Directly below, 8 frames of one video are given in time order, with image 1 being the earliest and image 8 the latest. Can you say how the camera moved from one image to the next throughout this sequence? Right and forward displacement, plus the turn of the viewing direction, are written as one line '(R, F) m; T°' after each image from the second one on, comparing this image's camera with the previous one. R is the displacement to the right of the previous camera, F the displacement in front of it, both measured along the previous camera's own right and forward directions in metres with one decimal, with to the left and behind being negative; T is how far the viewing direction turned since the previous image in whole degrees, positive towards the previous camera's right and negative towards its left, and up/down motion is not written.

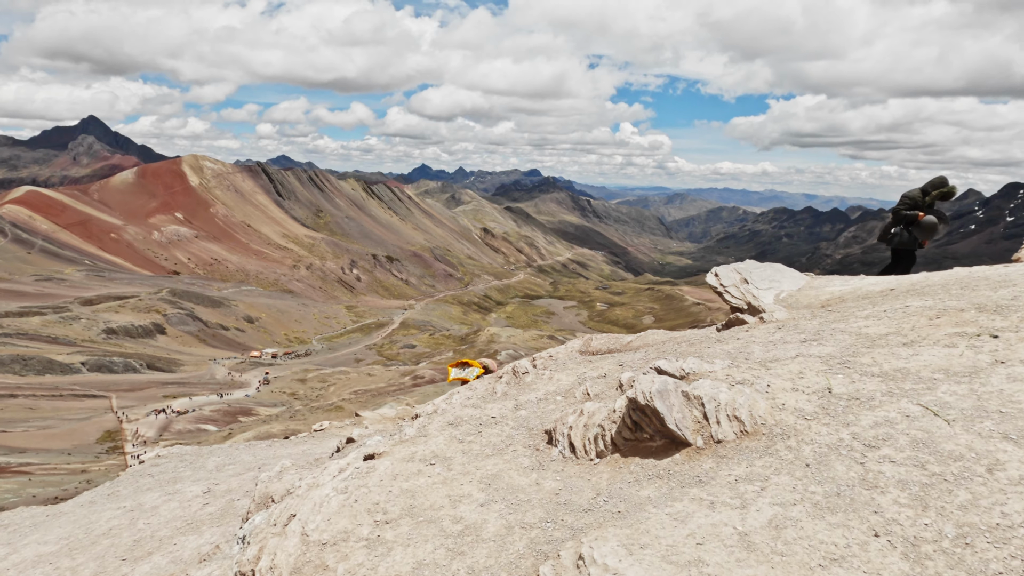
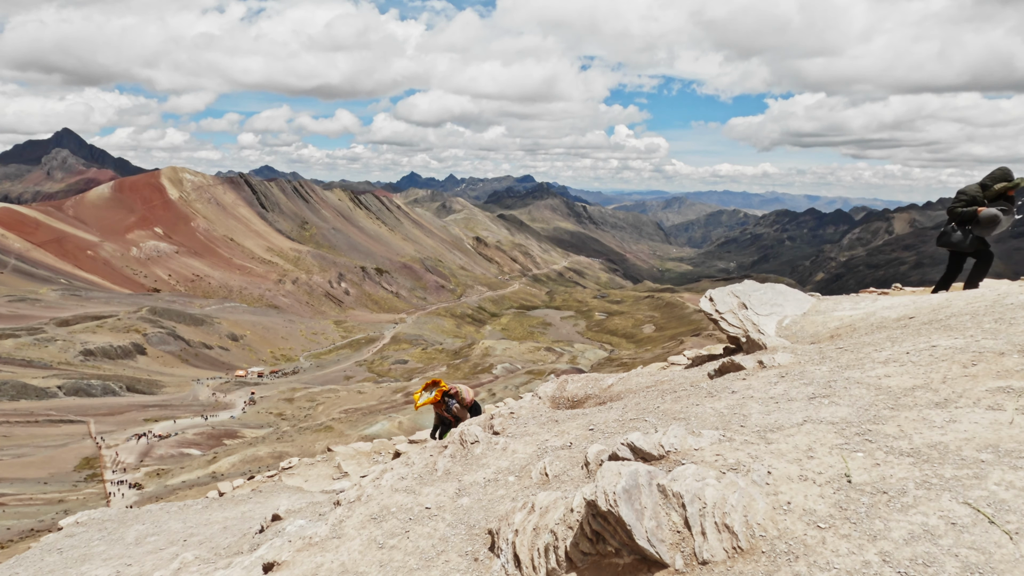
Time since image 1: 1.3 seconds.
(+1.1, +2.2) m; 0°
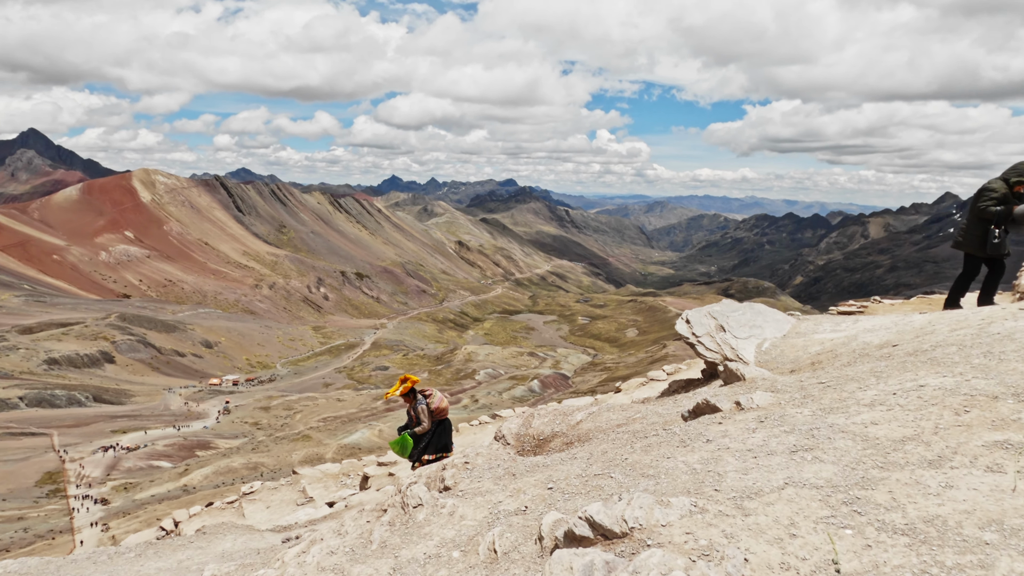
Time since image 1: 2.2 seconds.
(+0.6, +1.2) m; +2°
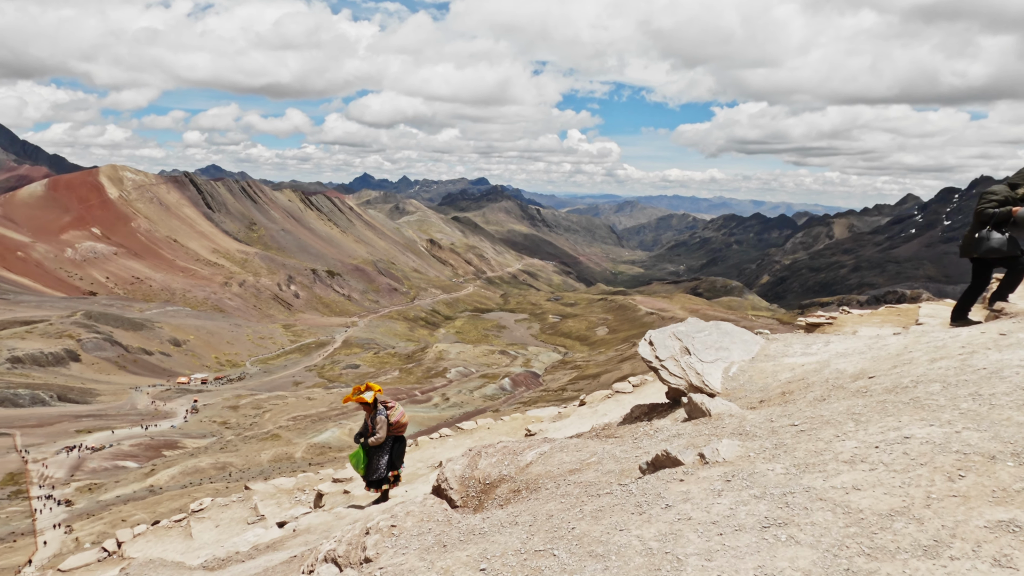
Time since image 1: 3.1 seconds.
(+0.7, +1.7) m; +3°
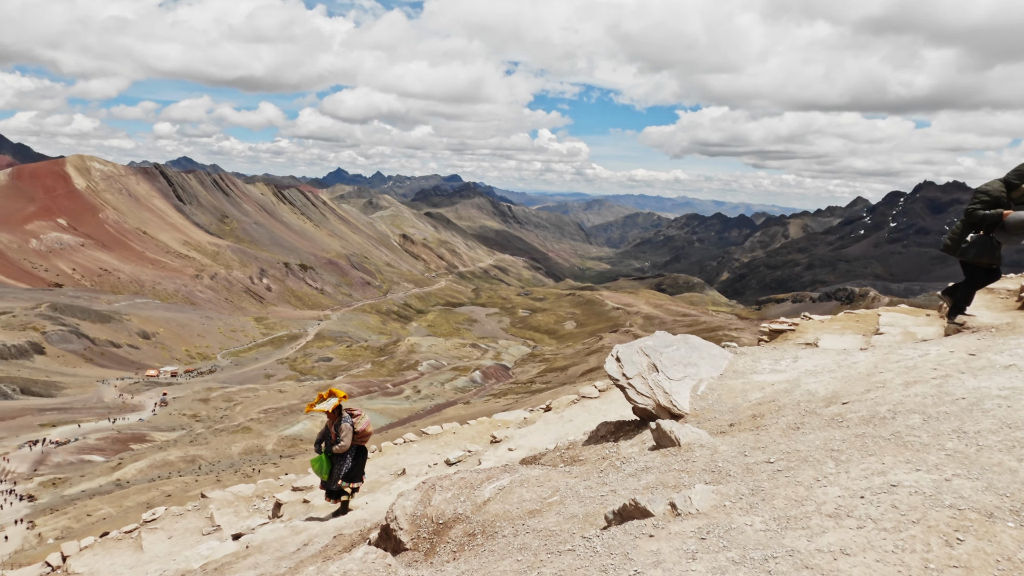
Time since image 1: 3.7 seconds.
(+0.3, +1.4) m; +3°
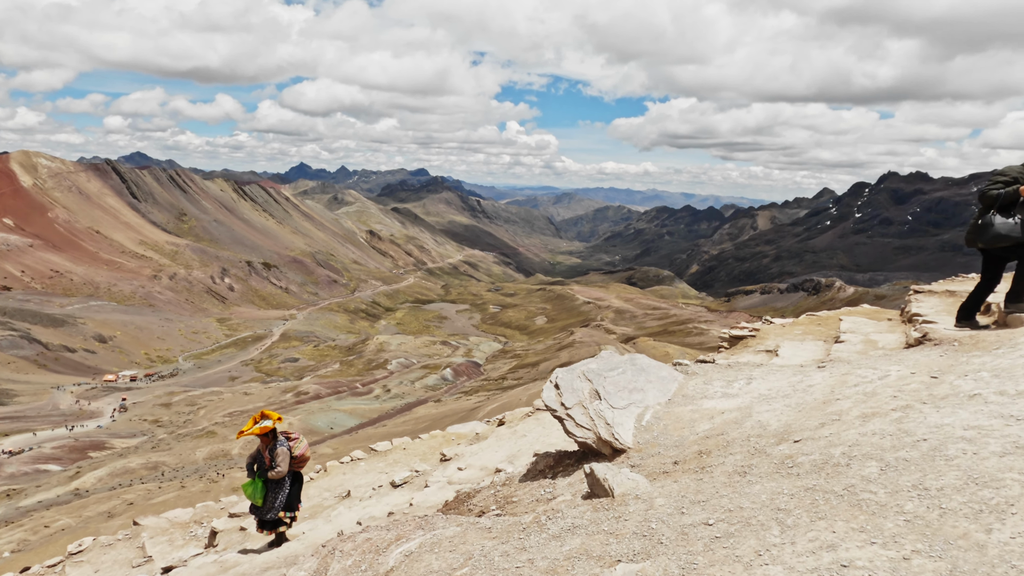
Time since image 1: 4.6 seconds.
(+1.4, +1.7) m; +3°
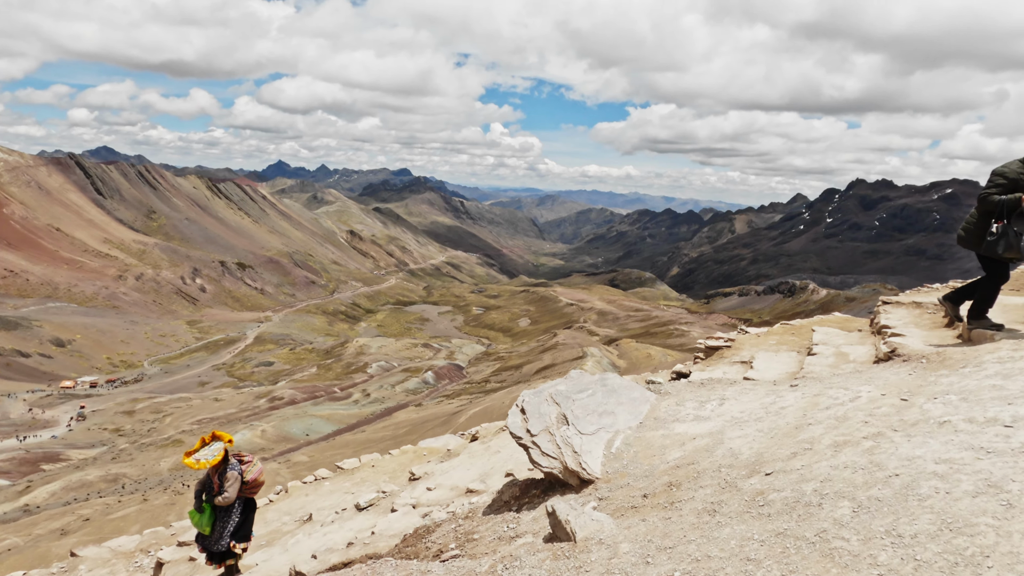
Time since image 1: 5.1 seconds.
(+0.6, +0.8) m; +2°
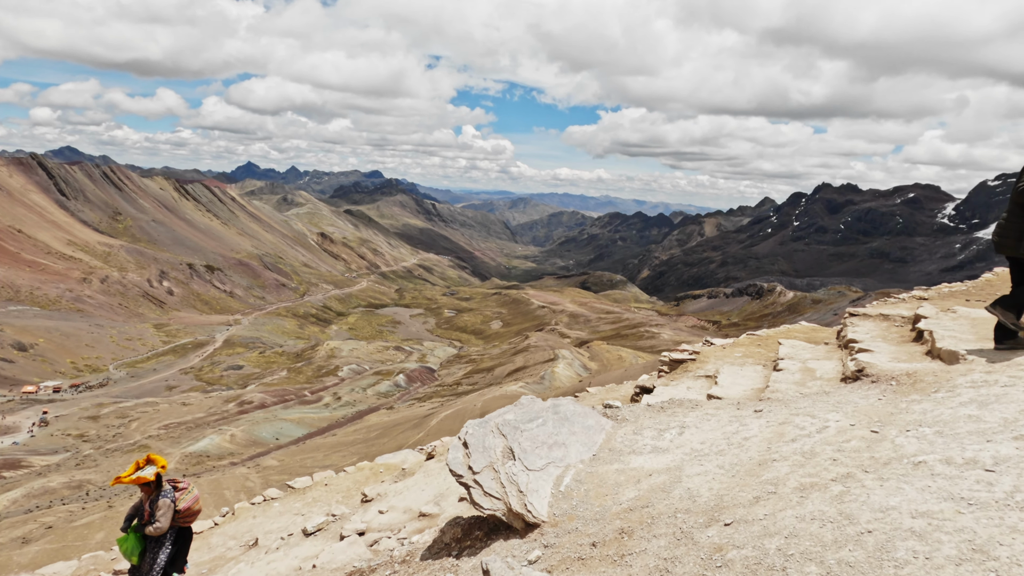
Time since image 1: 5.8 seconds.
(+0.9, +1.7) m; +3°
